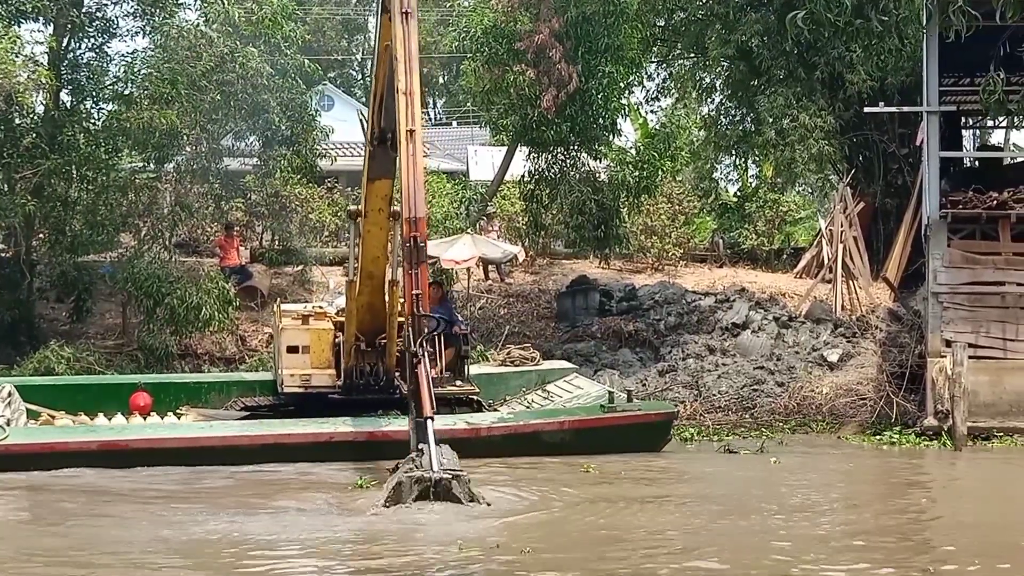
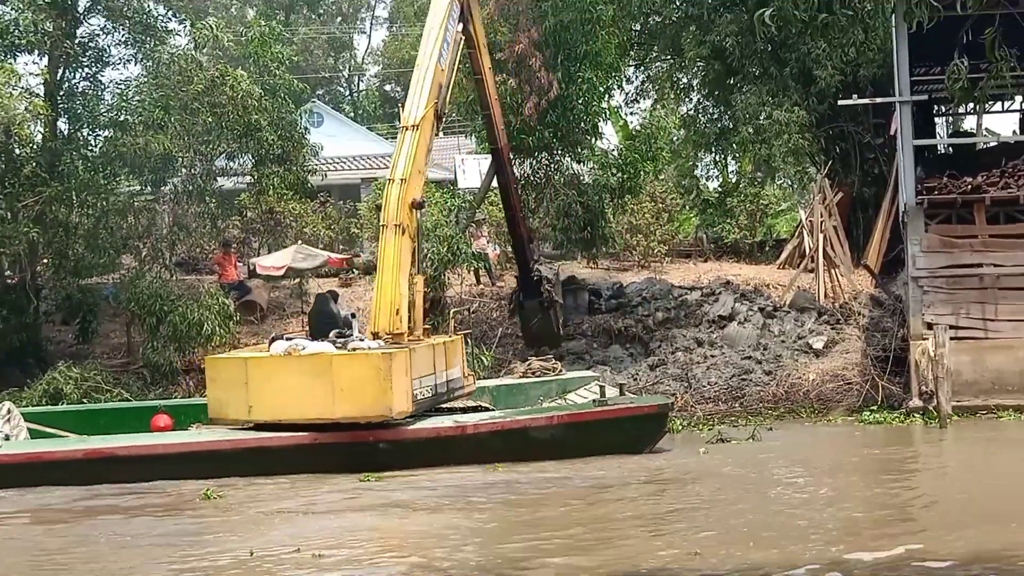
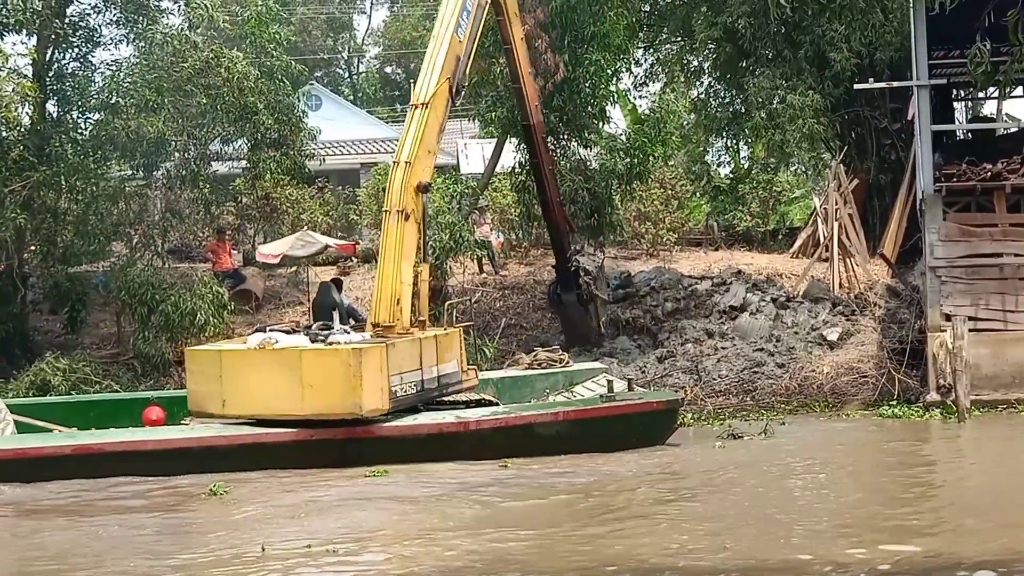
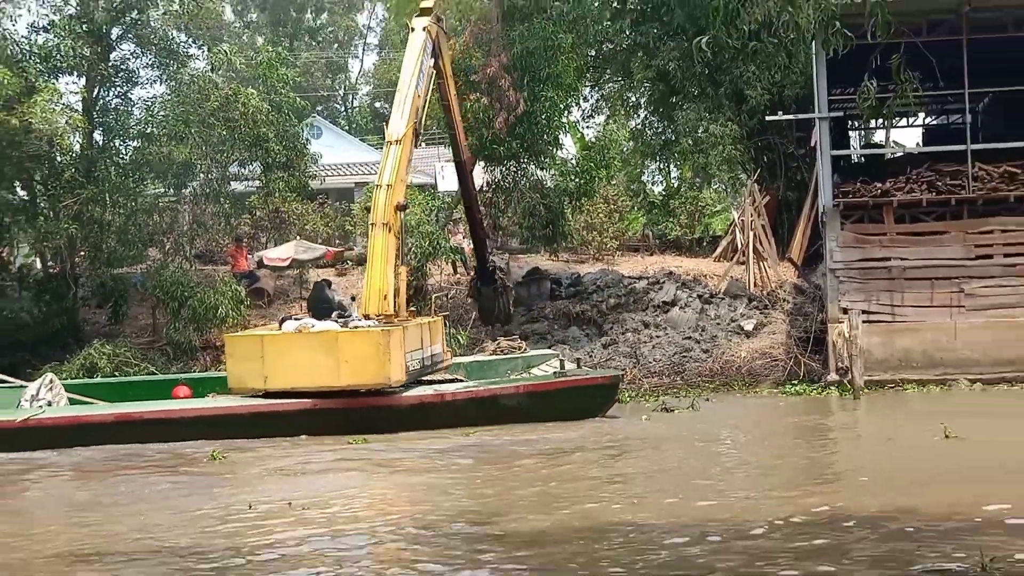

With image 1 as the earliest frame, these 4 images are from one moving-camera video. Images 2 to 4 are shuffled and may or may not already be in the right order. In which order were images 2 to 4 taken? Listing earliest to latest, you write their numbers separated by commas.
3, 2, 4
